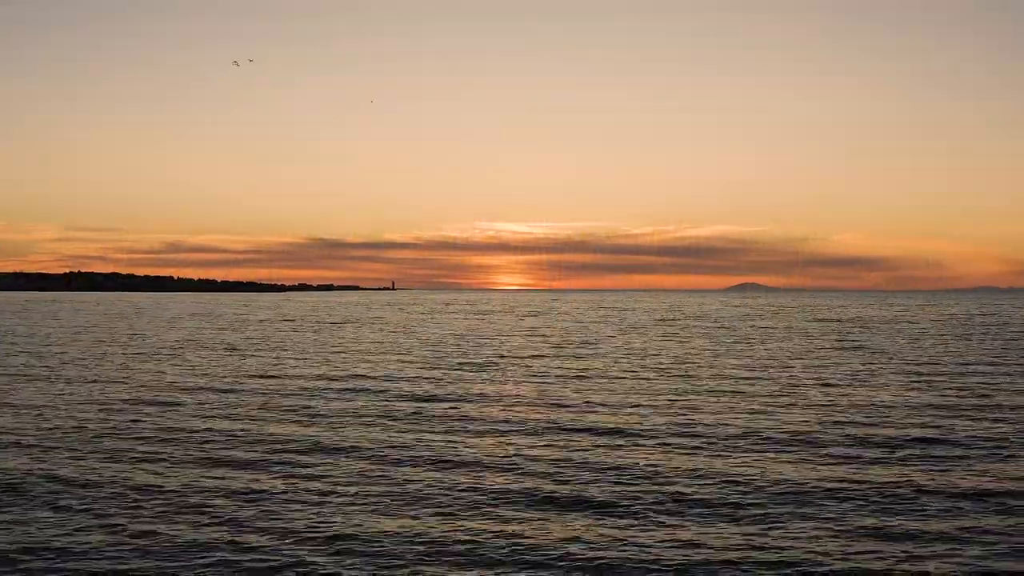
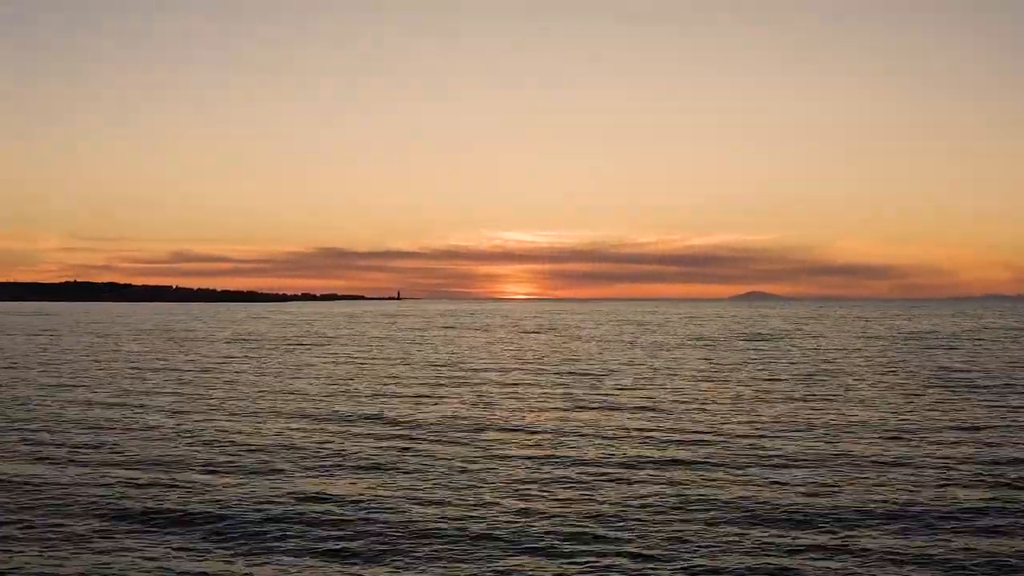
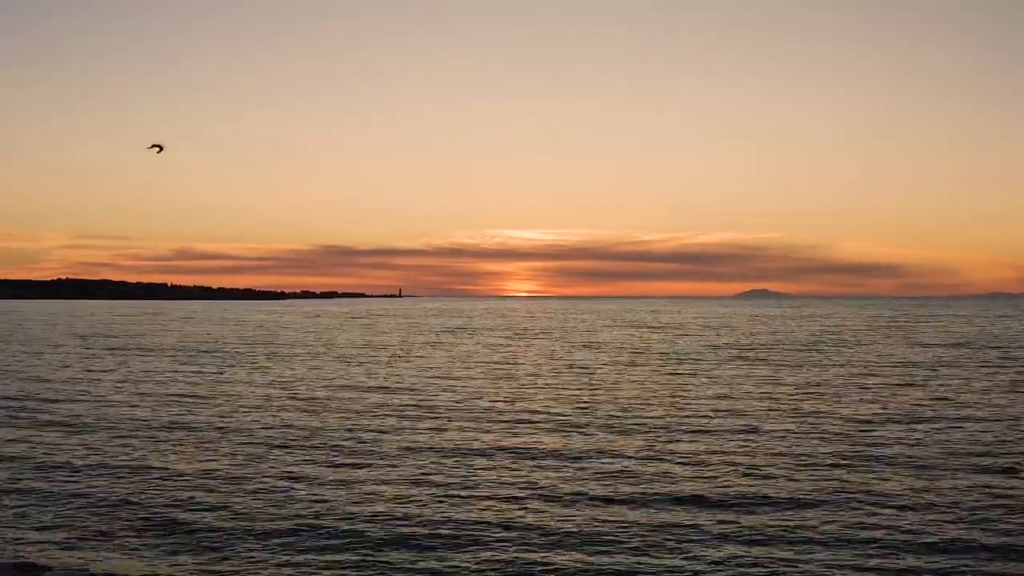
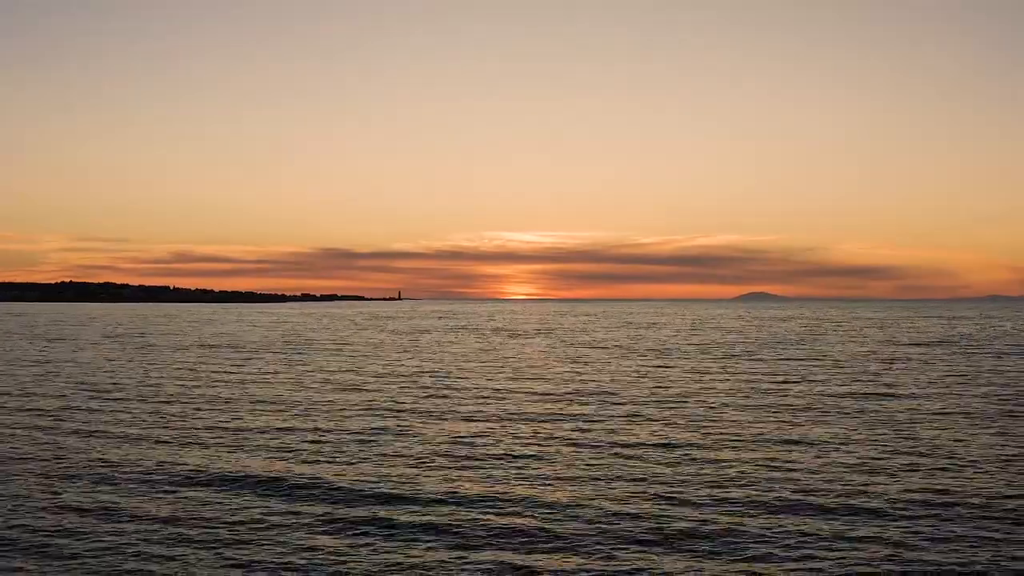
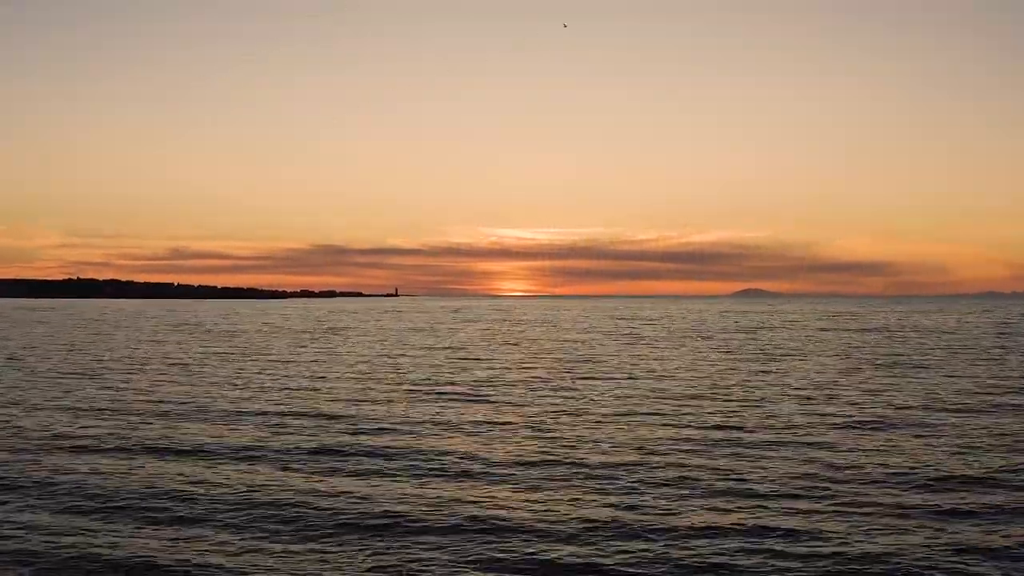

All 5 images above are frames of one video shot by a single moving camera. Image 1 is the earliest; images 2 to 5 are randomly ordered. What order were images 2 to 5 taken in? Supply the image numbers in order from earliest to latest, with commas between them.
5, 2, 4, 3
